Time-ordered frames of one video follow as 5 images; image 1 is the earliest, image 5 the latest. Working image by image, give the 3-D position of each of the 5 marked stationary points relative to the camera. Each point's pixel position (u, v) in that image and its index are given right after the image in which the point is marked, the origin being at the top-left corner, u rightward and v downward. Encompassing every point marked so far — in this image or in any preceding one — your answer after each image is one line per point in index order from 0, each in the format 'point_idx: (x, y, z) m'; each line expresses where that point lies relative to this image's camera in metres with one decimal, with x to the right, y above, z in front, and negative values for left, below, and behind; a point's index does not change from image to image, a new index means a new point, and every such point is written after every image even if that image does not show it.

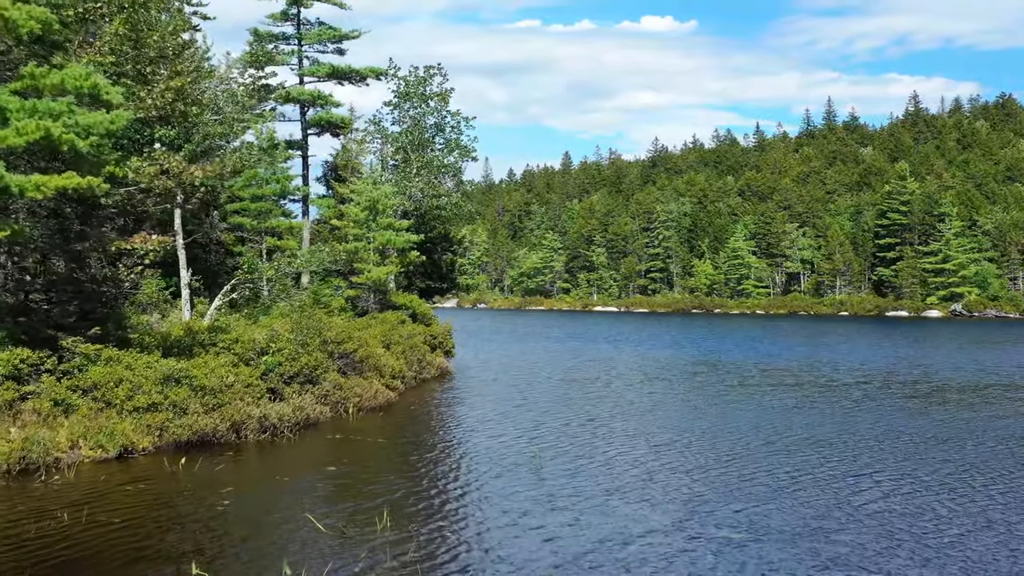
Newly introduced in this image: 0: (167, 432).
0: (-4.8, -2.0, +16.5) m
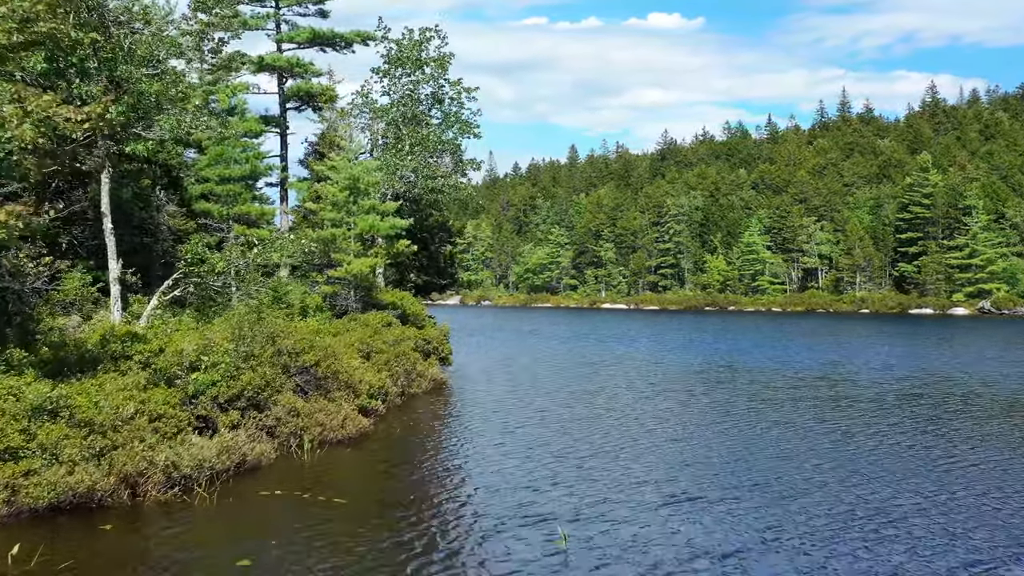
0: (-4.6, -1.9, +11.3) m
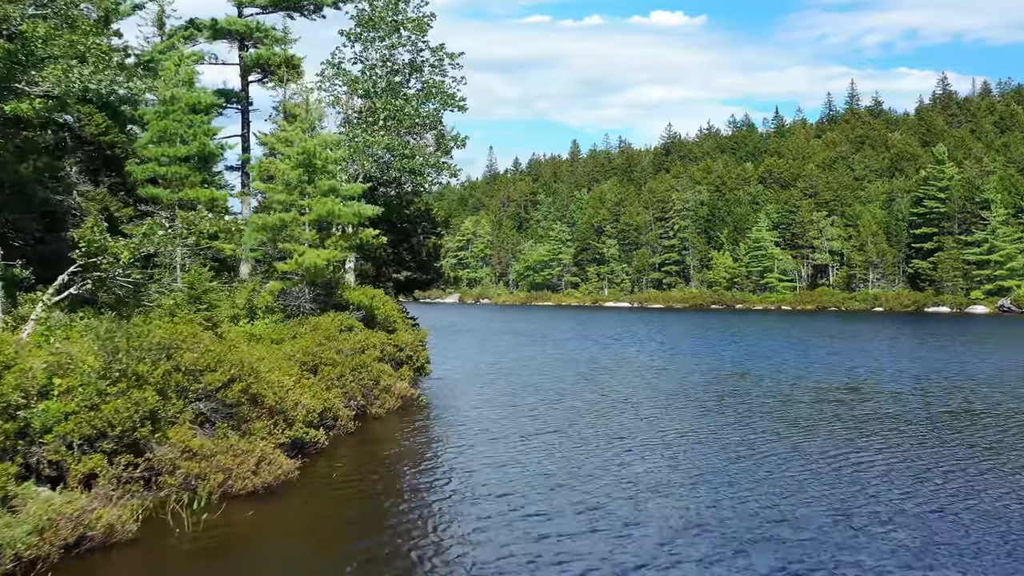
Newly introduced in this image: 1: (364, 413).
0: (-4.9, -1.9, +6.9) m
1: (-2.4, -2.1, +19.6) m
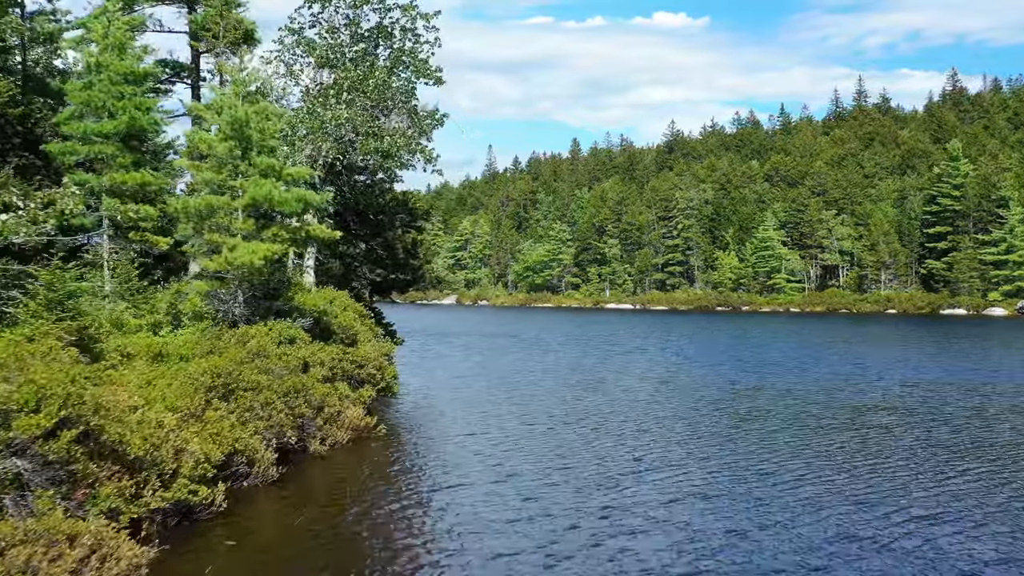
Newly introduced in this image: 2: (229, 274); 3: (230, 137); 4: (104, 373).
0: (-5.2, -1.9, +2.6) m
1: (-2.7, -2.1, +15.4) m
2: (-4.3, +0.2, +18.4) m
3: (-4.4, +2.3, +18.4) m
4: (-3.9, -0.8, +11.6) m
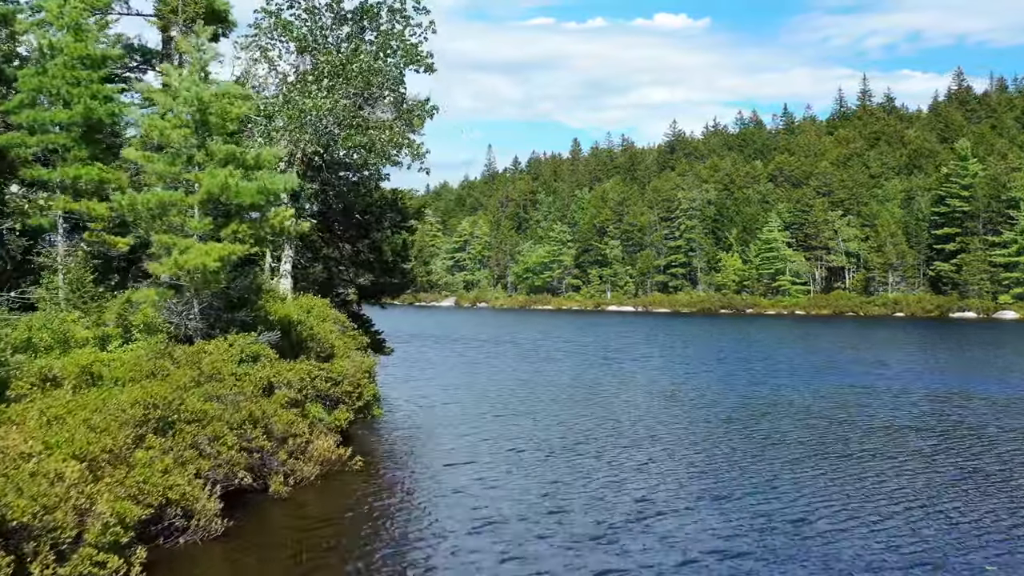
0: (-5.2, -2.0, +0.3) m
1: (-2.7, -2.2, +13.1) m
2: (-4.4, +0.1, +16.1) m
3: (-4.4, +2.2, +16.2) m
4: (-3.9, -0.9, +9.3) m
